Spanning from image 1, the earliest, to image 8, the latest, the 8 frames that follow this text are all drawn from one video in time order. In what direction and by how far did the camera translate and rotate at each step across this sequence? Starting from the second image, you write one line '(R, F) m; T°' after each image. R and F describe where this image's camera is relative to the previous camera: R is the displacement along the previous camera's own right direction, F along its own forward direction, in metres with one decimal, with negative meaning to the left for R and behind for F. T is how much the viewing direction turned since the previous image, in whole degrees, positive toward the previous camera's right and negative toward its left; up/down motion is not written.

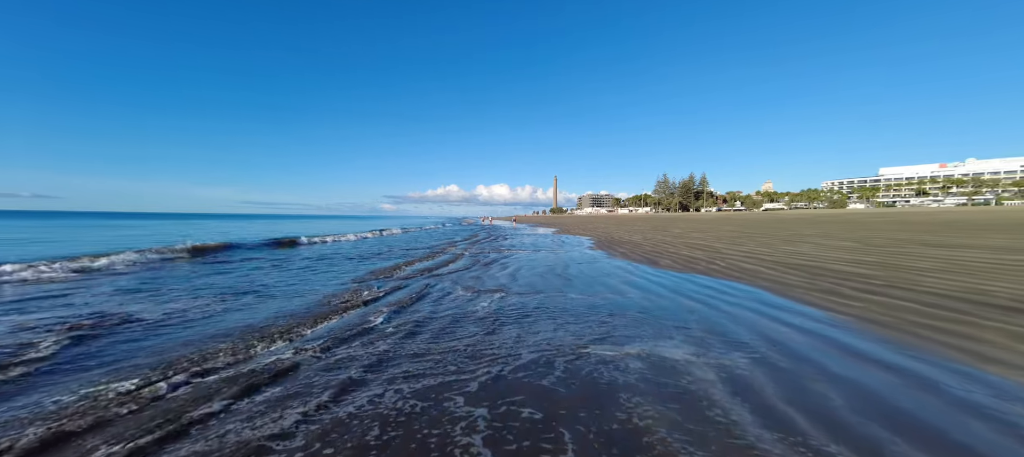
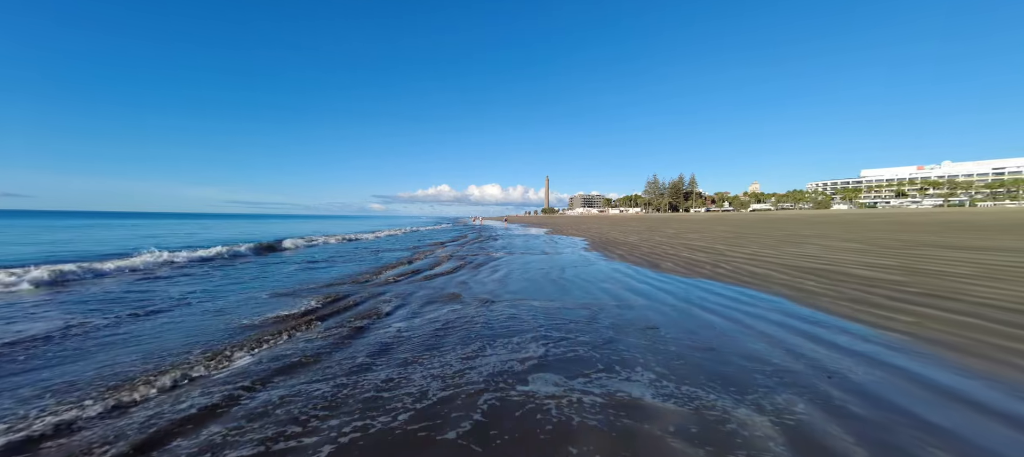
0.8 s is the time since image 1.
(0.0, +0.8) m; +1°
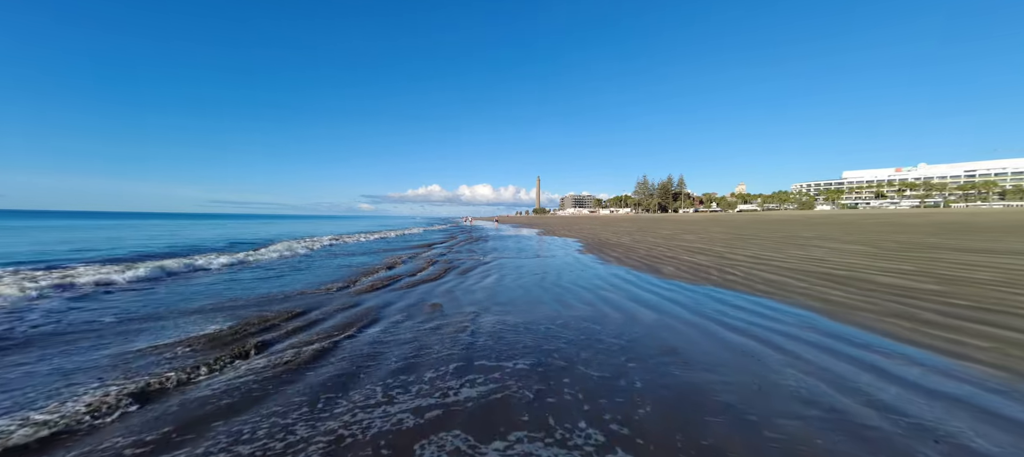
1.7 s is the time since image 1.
(0.0, +0.8) m; +2°
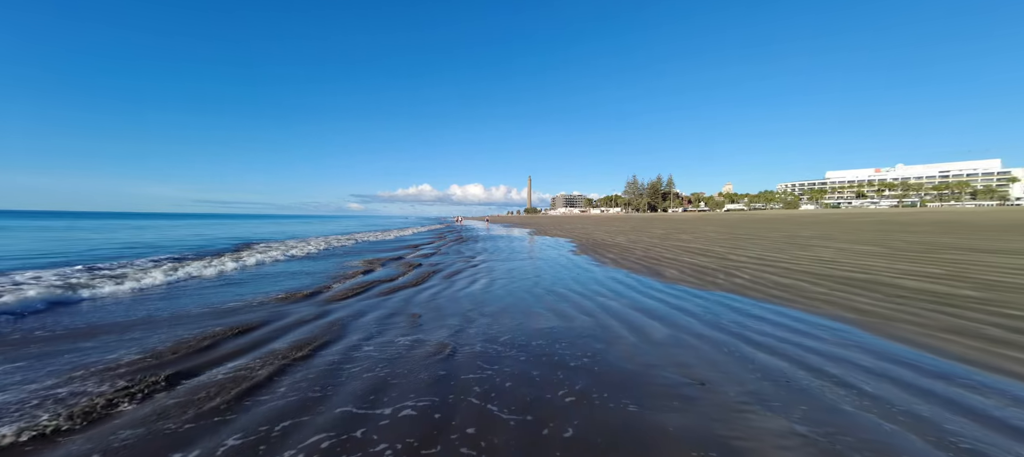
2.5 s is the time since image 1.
(0.0, +0.8) m; +2°
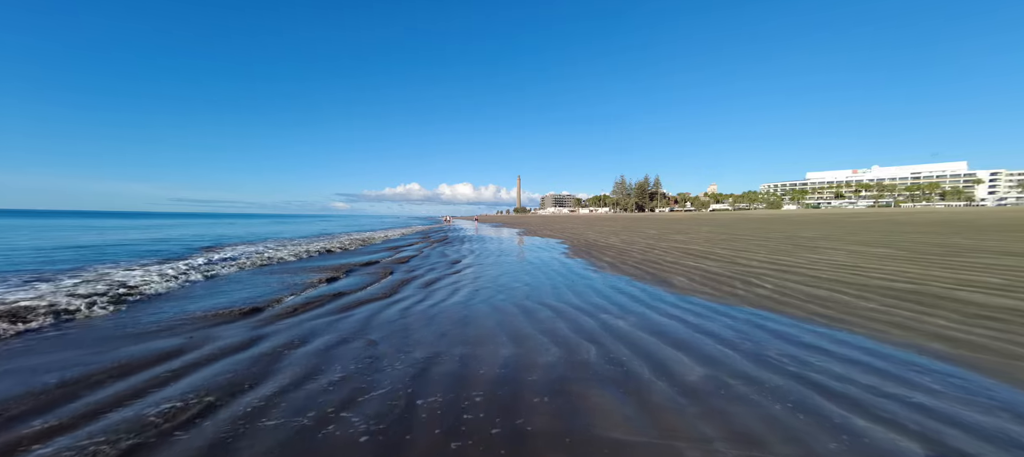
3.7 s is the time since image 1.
(+0.1, +1.2) m; +2°
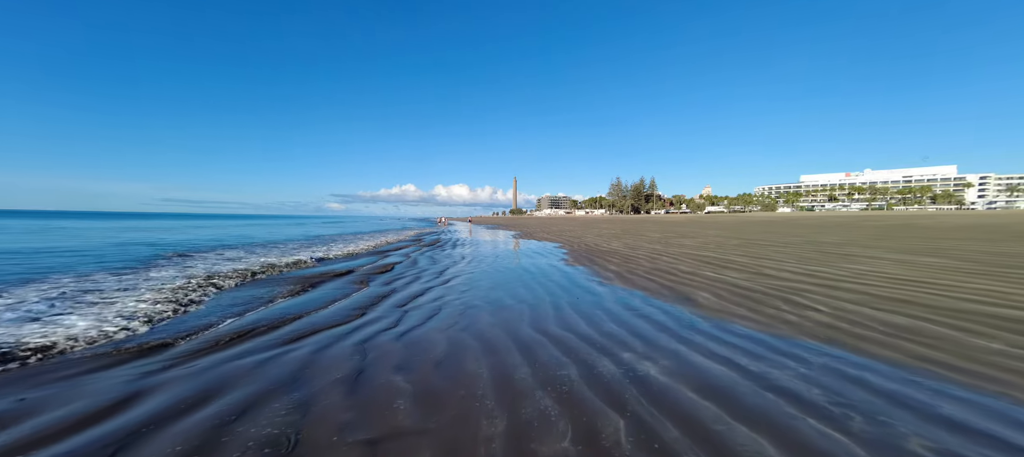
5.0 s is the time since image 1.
(+0.1, +1.4) m; +1°
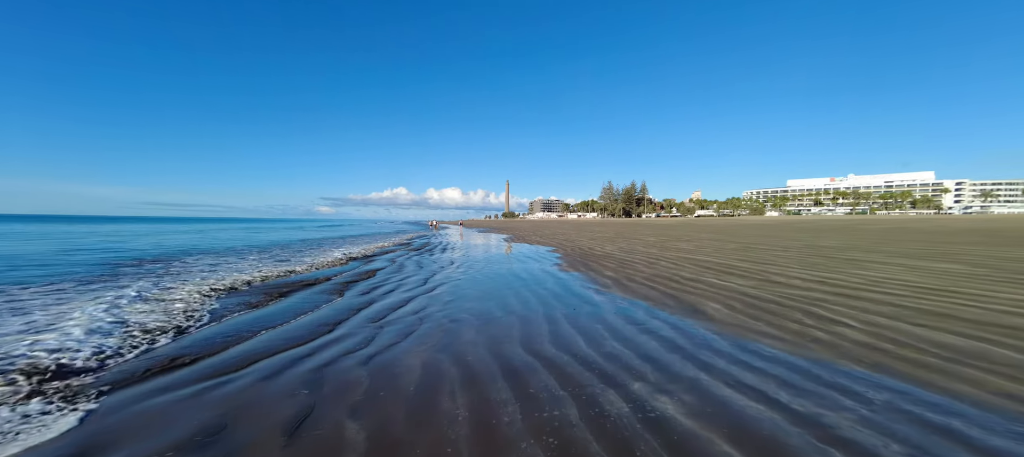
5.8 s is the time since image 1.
(+0.1, +0.8) m; +1°
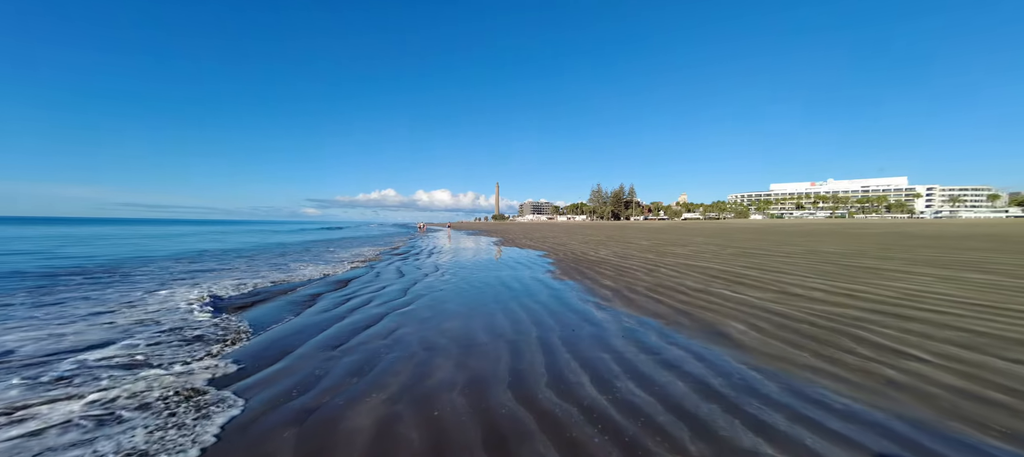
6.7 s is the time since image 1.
(0.0, +1.1) m; +2°
